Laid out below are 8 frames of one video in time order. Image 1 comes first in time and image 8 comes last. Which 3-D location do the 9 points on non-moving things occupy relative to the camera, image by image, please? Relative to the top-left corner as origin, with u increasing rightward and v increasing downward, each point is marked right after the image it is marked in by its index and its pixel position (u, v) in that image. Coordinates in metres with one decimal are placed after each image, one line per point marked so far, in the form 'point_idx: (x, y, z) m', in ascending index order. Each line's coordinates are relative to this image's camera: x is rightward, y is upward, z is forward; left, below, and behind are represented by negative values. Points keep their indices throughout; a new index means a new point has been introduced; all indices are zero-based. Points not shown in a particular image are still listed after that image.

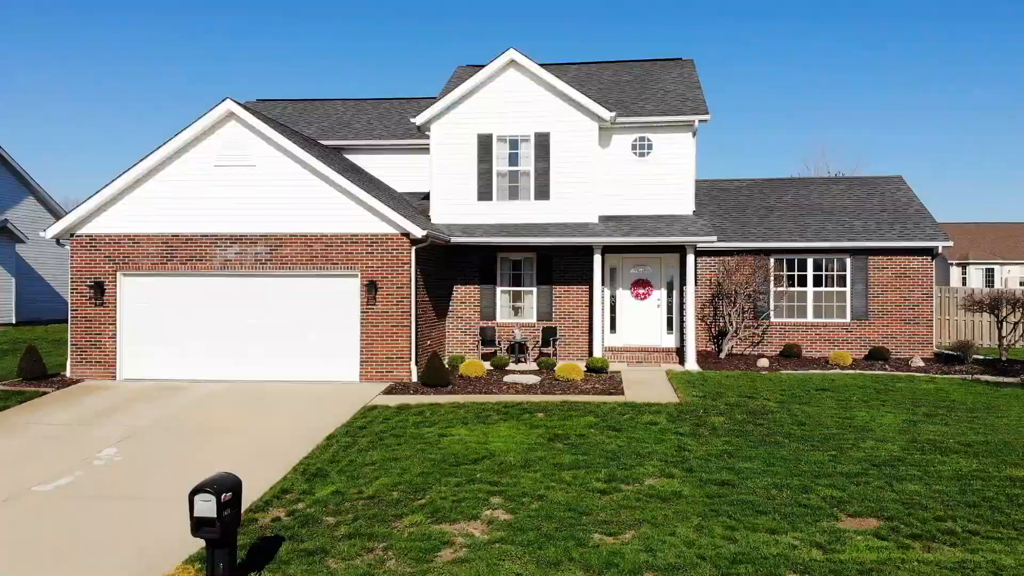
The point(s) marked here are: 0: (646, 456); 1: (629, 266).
0: (+3.9, -4.9, +9.6) m
1: (+6.0, +1.1, +16.6) m
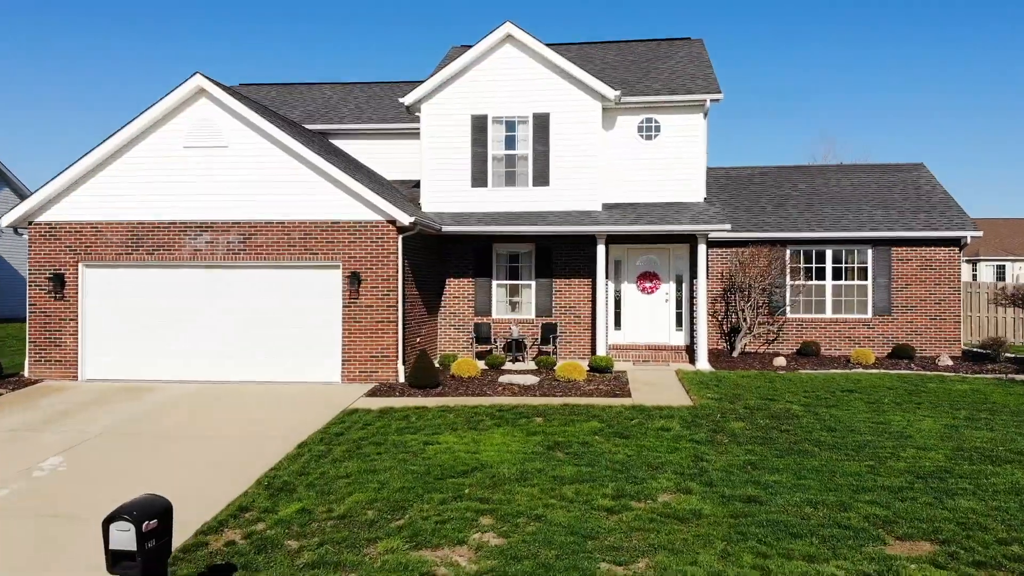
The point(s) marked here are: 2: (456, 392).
0: (+3.8, -4.6, +8.4) m
1: (+5.8, +1.4, +15.4) m
2: (-2.1, -3.9, +12.1) m
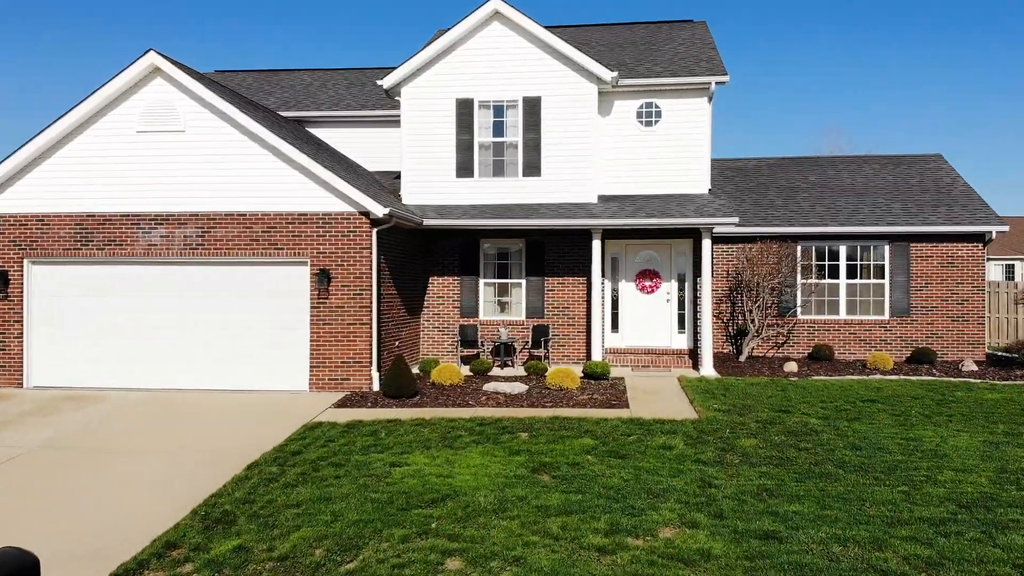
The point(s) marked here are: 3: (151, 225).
0: (+3.3, -4.6, +7.2) m
1: (+5.3, +1.5, +14.2) m
2: (-2.6, -3.8, +10.9) m
3: (-13.2, +2.3, +11.9) m
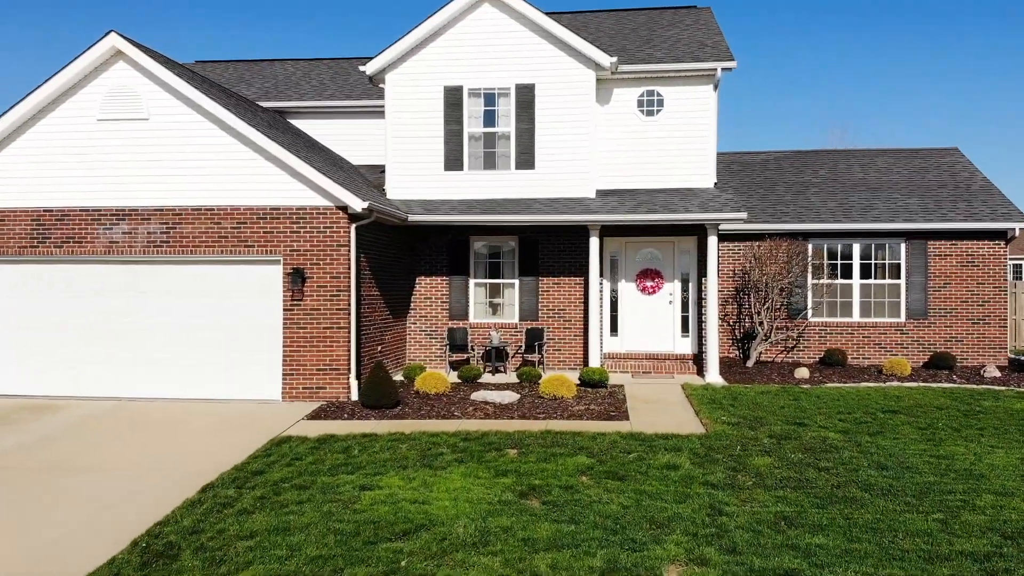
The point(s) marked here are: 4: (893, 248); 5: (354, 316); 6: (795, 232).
0: (+3.0, -4.6, +6.3) m
1: (+5.0, +1.4, +13.3) m
2: (-2.9, -3.8, +10.0) m
3: (-13.5, +2.3, +11.0) m
4: (+17.0, +1.8, +14.5) m
5: (-5.2, -0.9, +10.7) m
6: (+12.3, +2.4, +14.1) m
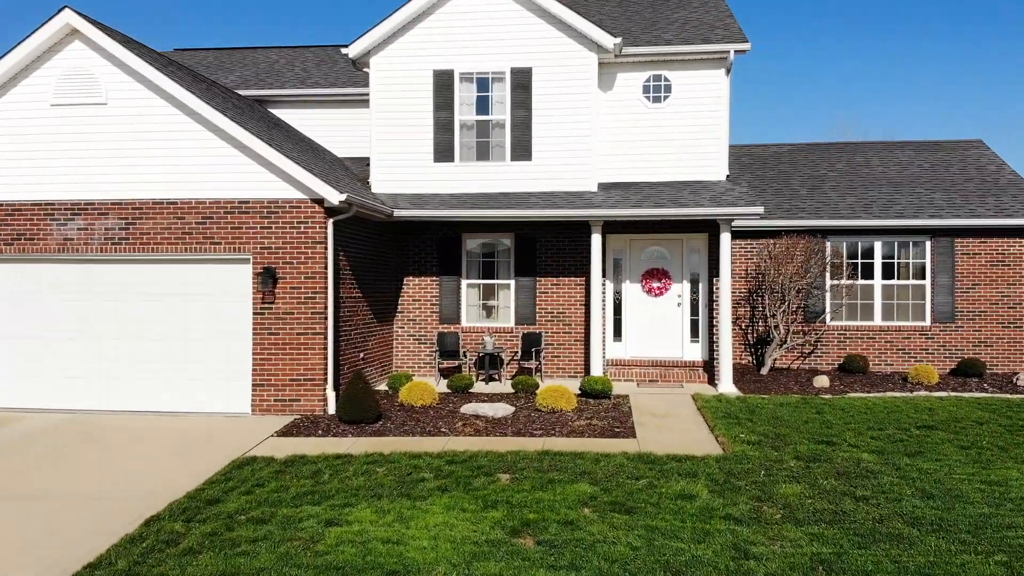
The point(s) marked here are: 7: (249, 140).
0: (+2.8, -4.7, +5.3) m
1: (+4.8, +1.4, +12.3) m
2: (-3.1, -3.9, +9.0) m
3: (-13.7, +2.2, +10.0) m
4: (+16.9, +1.8, +13.5) m
5: (-5.4, -1.0, +9.7) m
6: (+12.1, +2.4, +13.1) m
7: (-7.8, +4.4, +9.6) m
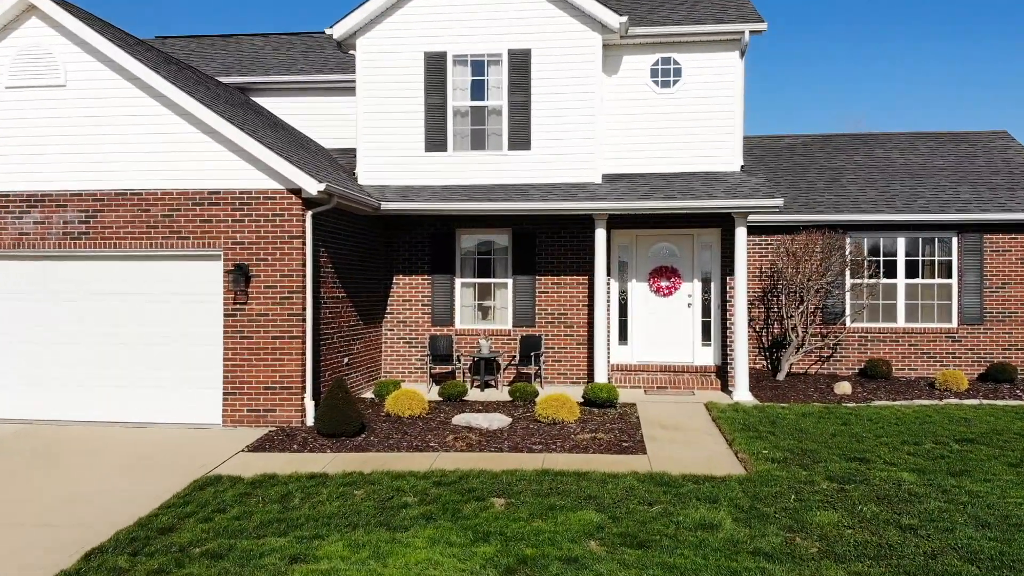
0: (+2.7, -4.6, +4.4) m
1: (+4.8, +1.4, +11.4) m
2: (-3.2, -3.9, +8.1) m
3: (-13.8, +2.2, +9.2) m
4: (+16.8, +1.8, +12.6) m
5: (-5.5, -0.9, +8.8) m
6: (+12.0, +2.4, +12.2) m
7: (-7.9, +4.4, +8.8) m
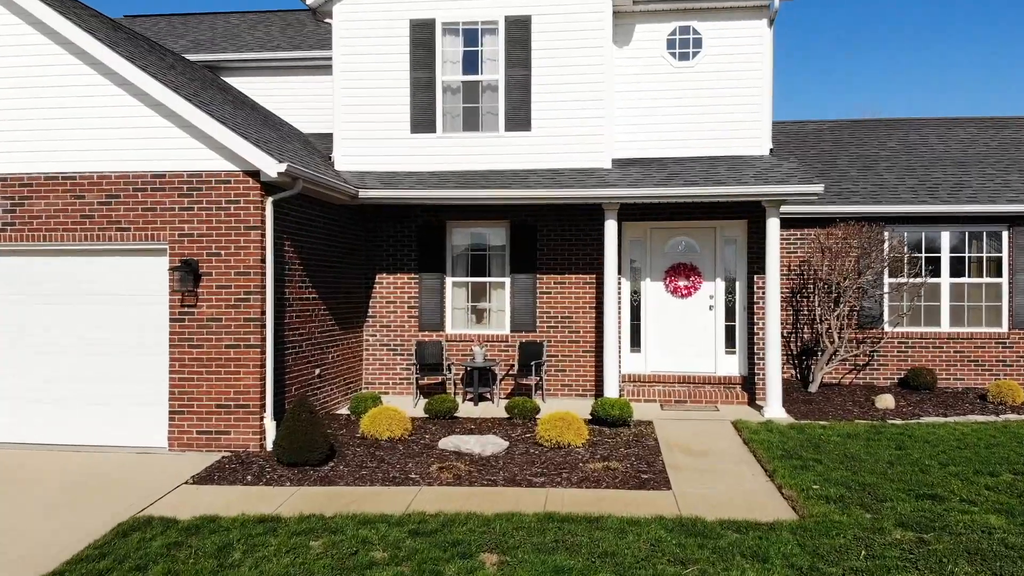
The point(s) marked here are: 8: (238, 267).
0: (+2.6, -4.6, +3.1) m
1: (+4.7, +1.4, +10.1) m
2: (-3.3, -3.9, +6.8) m
3: (-13.9, +2.2, +7.9) m
4: (+16.7, +1.8, +11.3) m
5: (-5.5, -0.9, +7.5) m
6: (+12.0, +2.4, +10.9) m
7: (-8.0, +4.4, +7.5) m
8: (-6.2, +0.5, +7.3) m
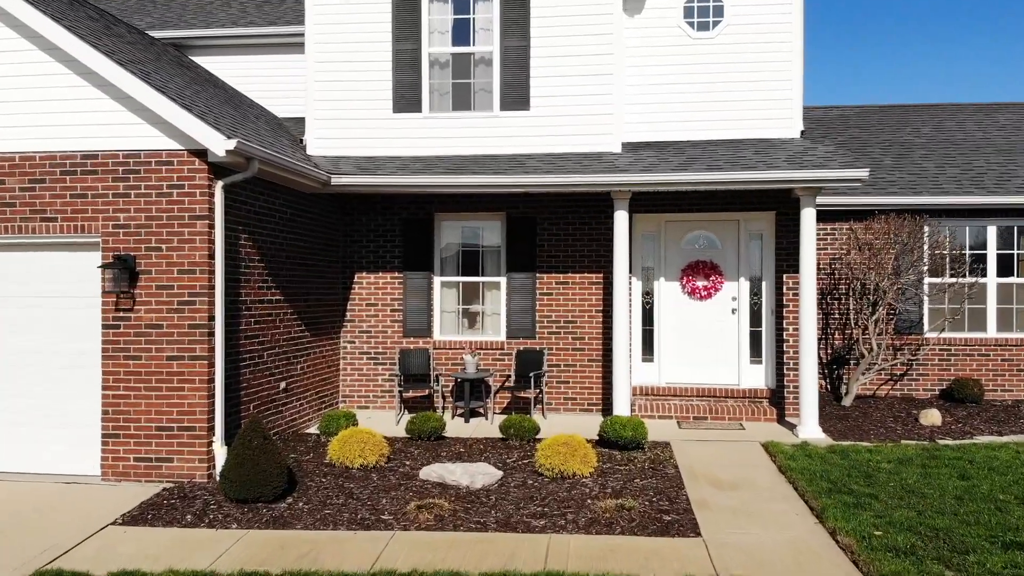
0: (+2.5, -4.6, +1.9) m
1: (+4.6, +1.4, +8.9) m
2: (-3.4, -3.9, +5.6) m
3: (-14.0, +2.2, +6.7) m
4: (+16.6, +1.8, +10.1) m
5: (-5.7, -1.0, +6.4) m
6: (+11.9, +2.4, +9.7) m
7: (-8.1, +4.4, +6.3) m
8: (-6.3, +0.5, +6.2) m
